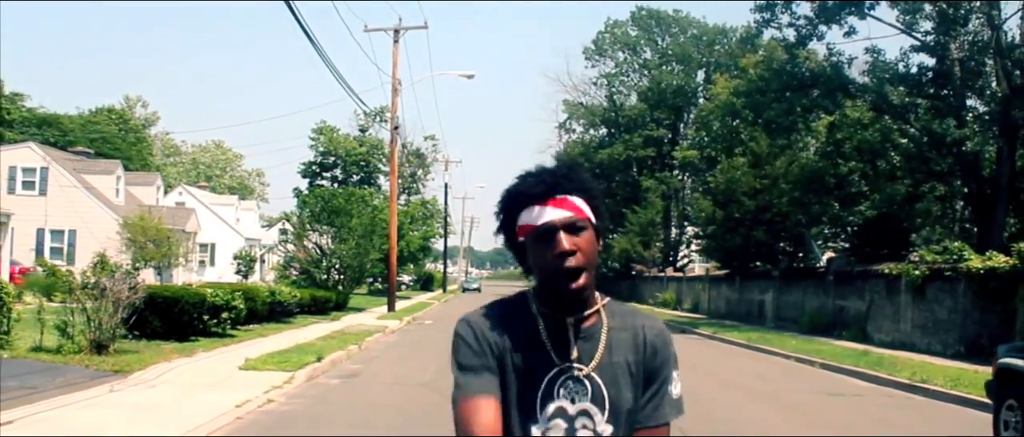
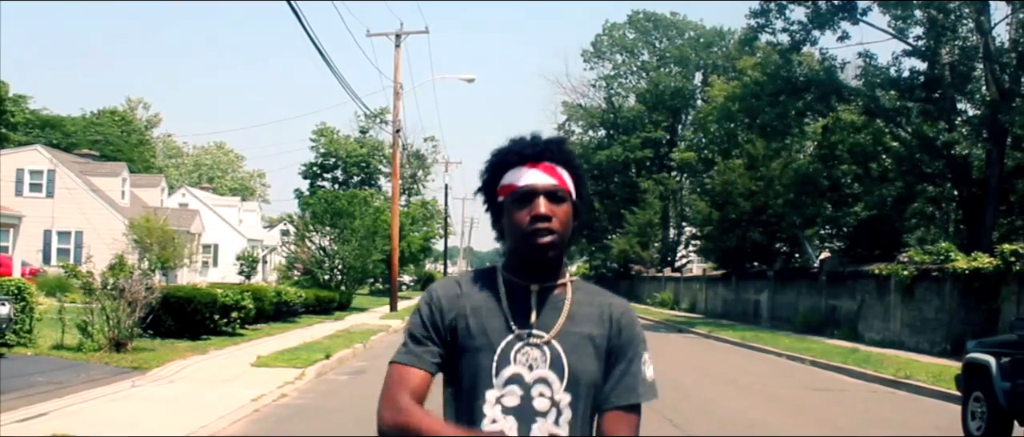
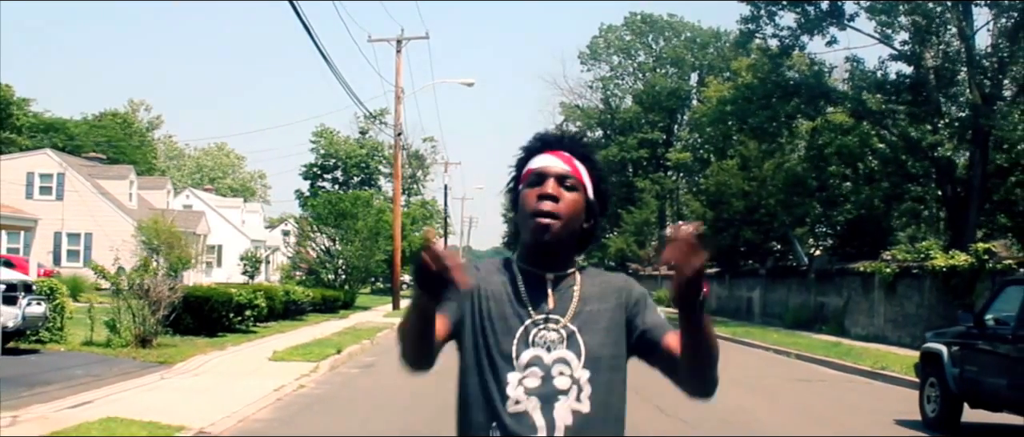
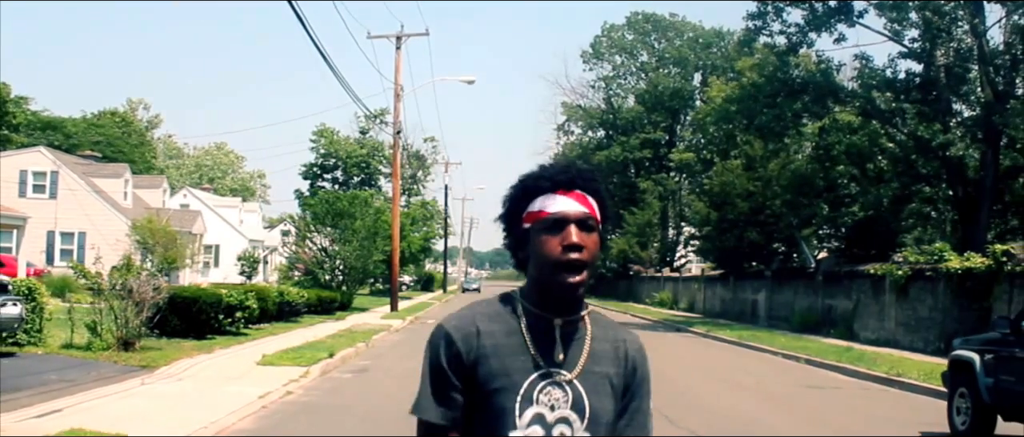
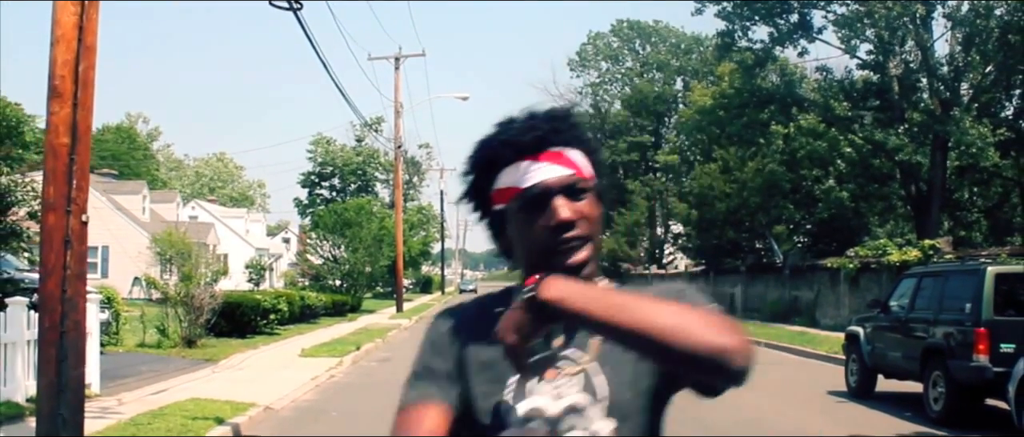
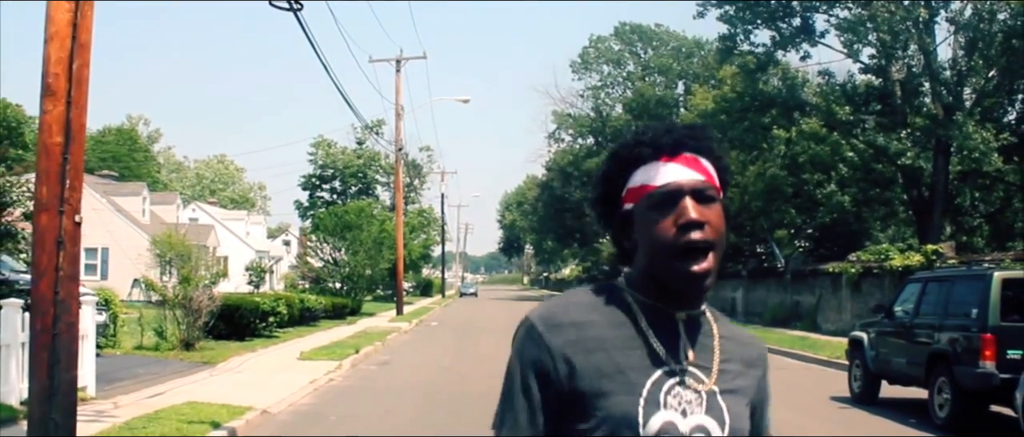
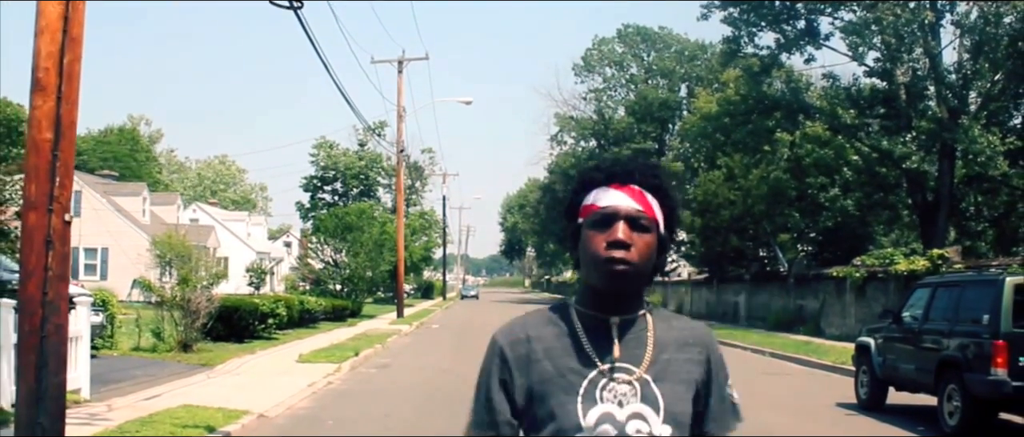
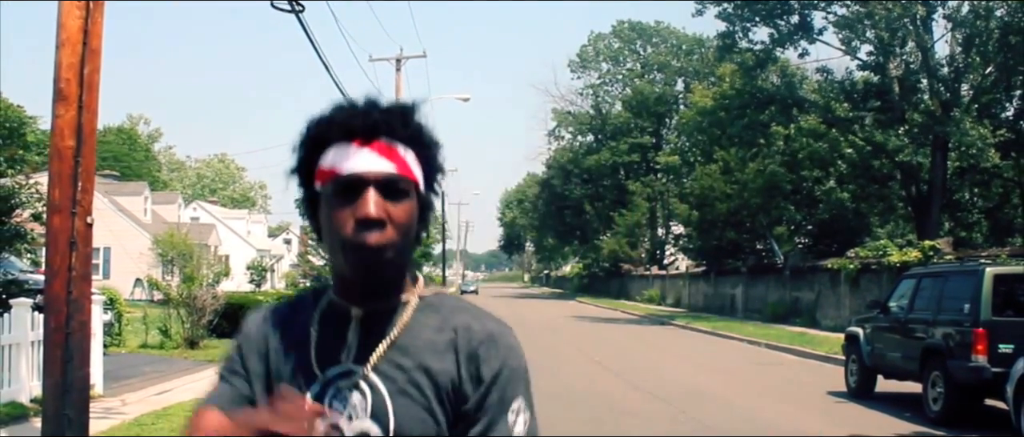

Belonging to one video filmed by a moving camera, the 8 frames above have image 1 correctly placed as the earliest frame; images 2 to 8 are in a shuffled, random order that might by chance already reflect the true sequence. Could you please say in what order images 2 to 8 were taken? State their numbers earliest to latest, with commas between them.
2, 4, 3, 7, 6, 5, 8
